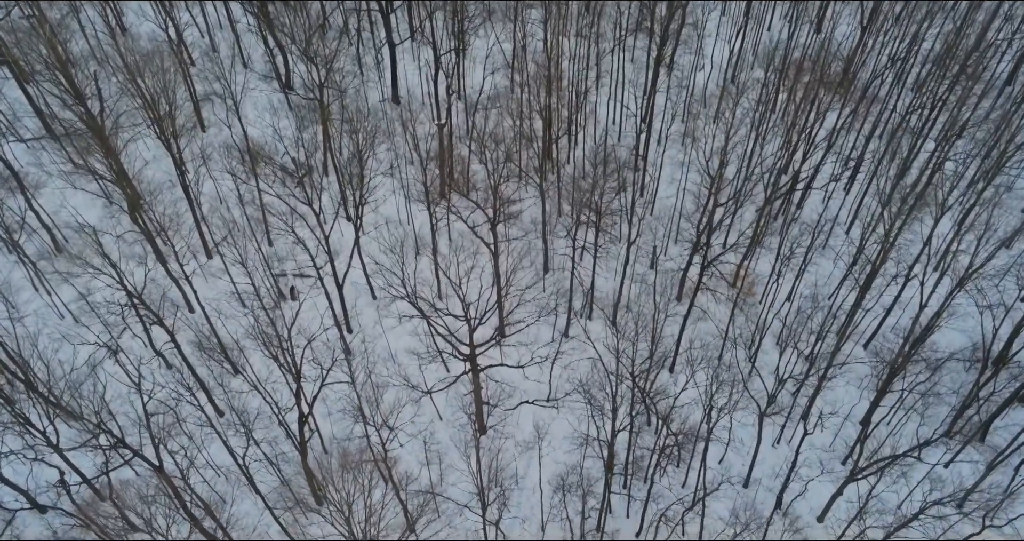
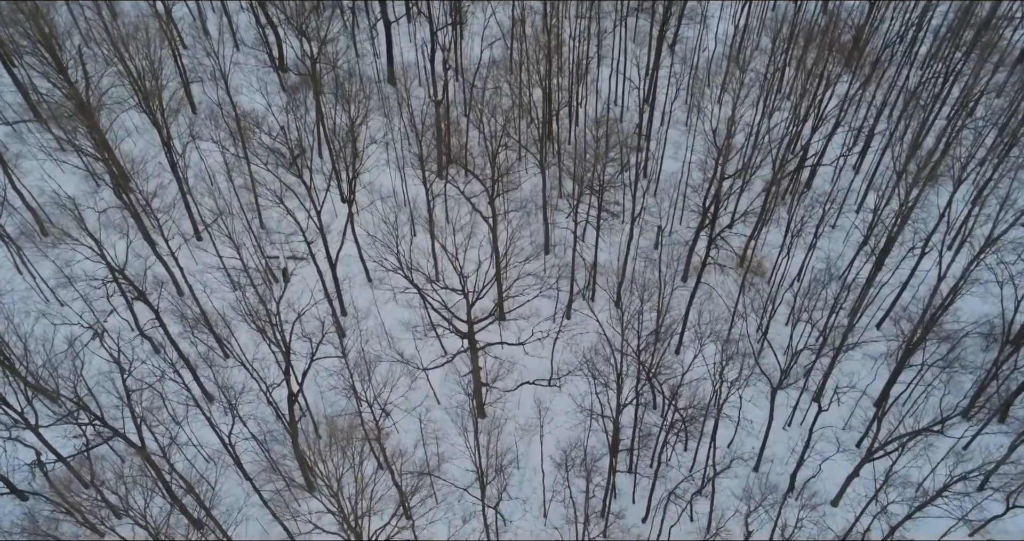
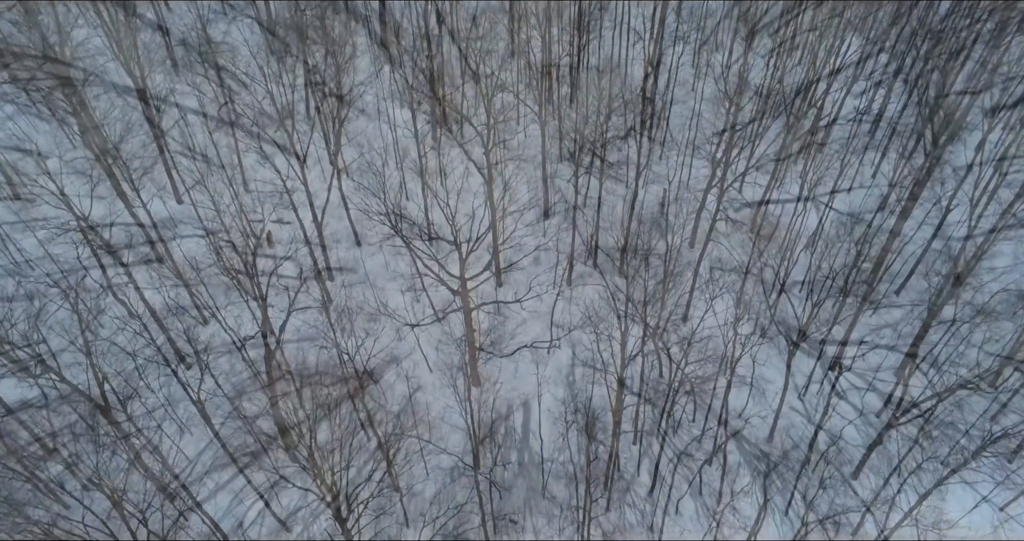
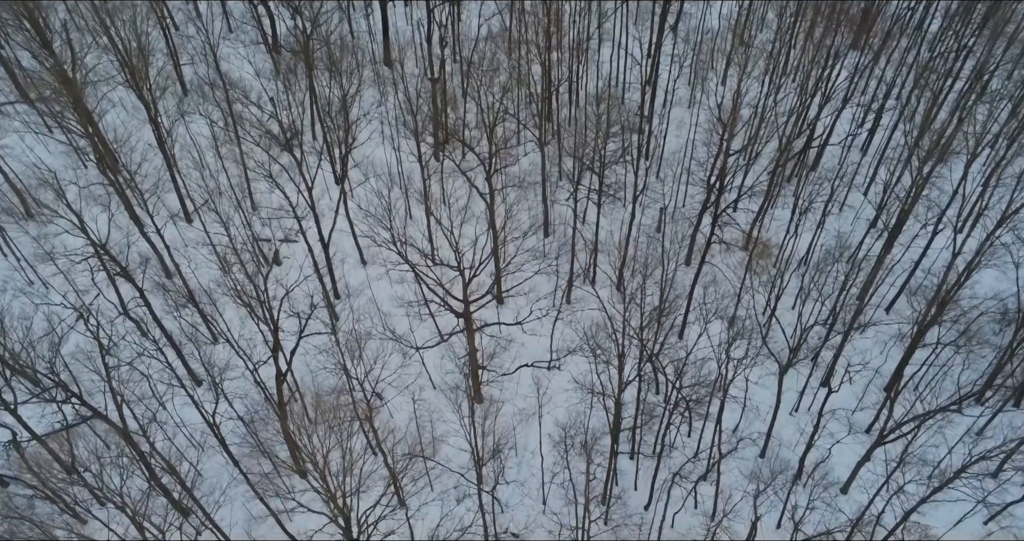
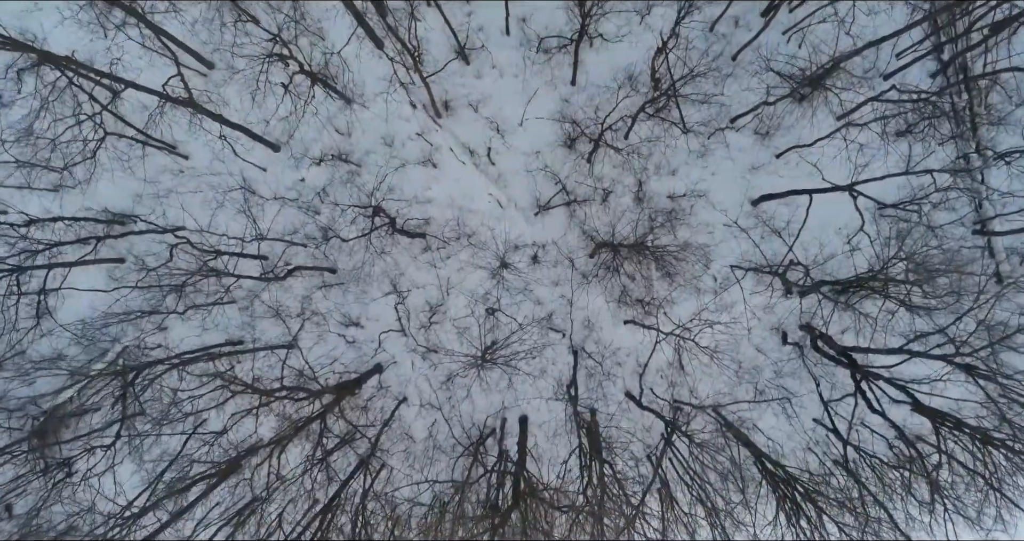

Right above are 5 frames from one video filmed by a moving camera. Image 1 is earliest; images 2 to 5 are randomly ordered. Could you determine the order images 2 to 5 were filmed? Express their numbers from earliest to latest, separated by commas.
2, 4, 3, 5
